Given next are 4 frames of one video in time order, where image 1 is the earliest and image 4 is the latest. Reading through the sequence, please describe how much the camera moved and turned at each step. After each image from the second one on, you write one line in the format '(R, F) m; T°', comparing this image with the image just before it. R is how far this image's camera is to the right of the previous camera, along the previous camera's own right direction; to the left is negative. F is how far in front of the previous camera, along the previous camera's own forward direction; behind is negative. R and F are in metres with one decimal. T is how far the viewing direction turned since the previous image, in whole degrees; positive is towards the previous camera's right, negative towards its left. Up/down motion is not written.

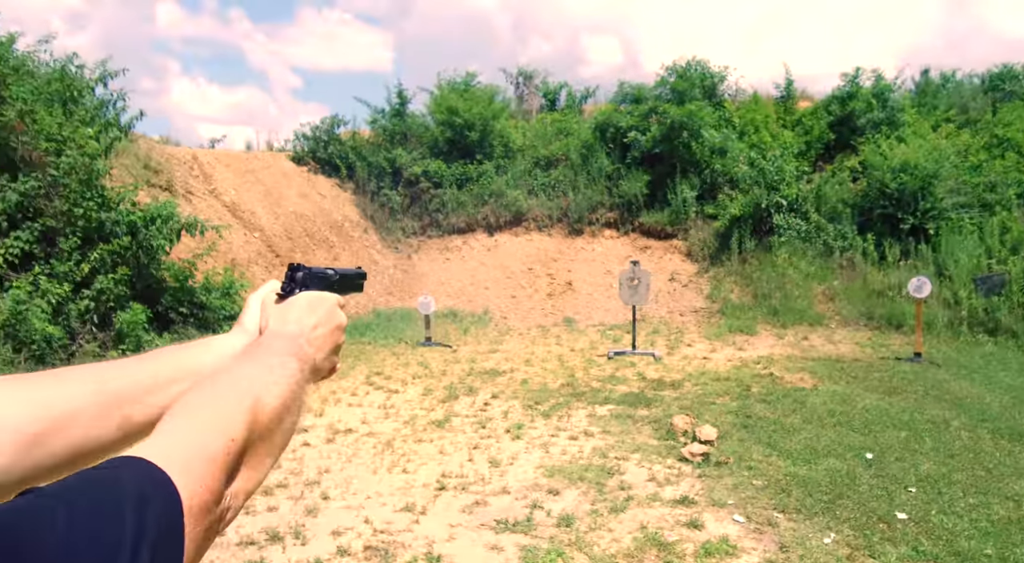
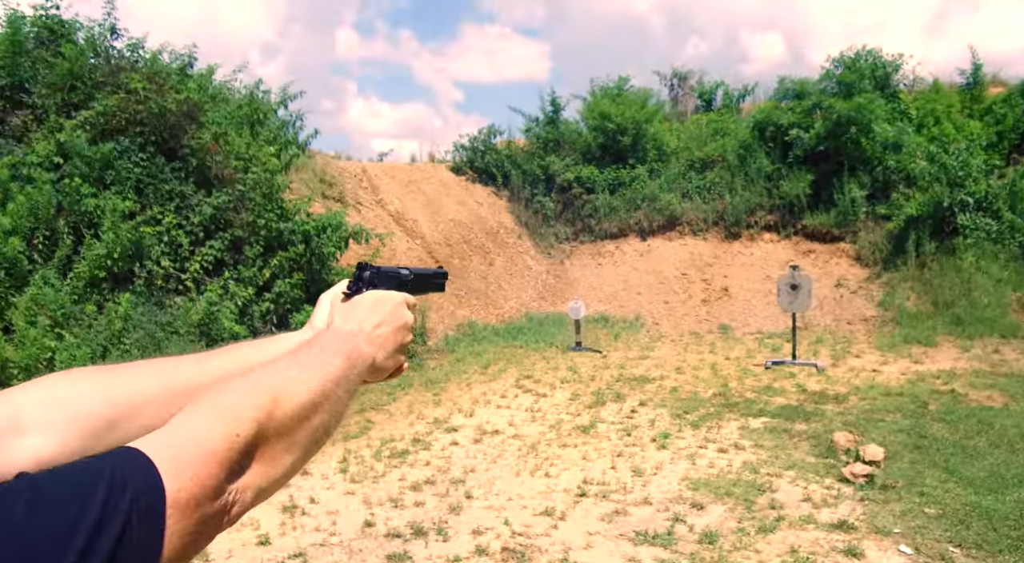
(+0.4, 0.0) m; -14°
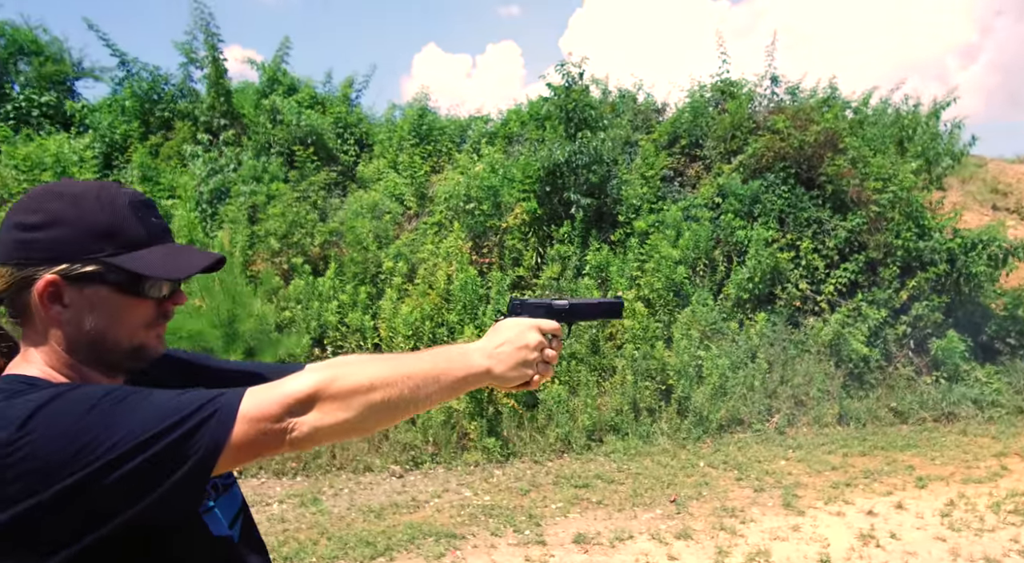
(+1.9, +0.7) m; -57°
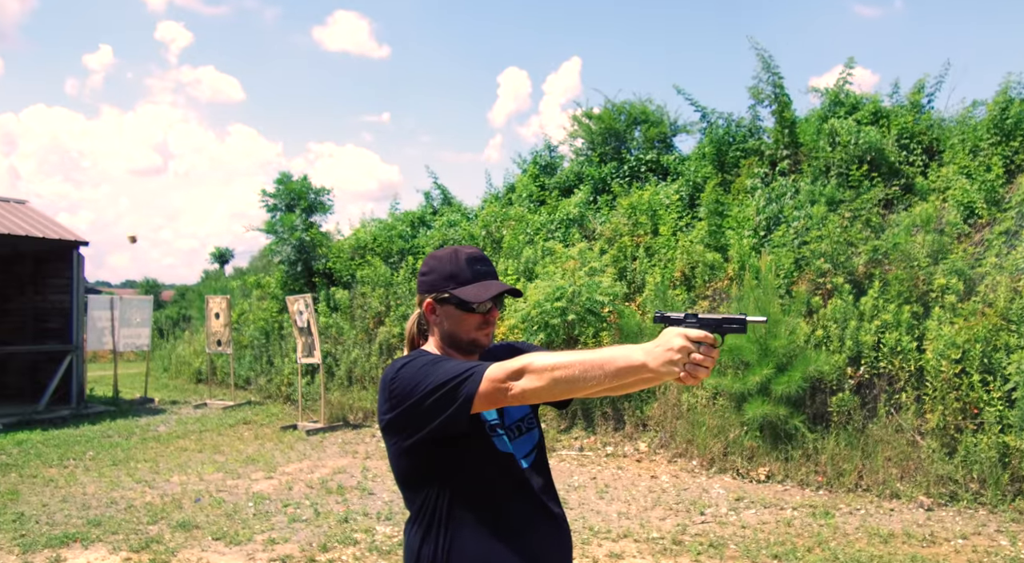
(+1.9, +0.3) m; -50°
